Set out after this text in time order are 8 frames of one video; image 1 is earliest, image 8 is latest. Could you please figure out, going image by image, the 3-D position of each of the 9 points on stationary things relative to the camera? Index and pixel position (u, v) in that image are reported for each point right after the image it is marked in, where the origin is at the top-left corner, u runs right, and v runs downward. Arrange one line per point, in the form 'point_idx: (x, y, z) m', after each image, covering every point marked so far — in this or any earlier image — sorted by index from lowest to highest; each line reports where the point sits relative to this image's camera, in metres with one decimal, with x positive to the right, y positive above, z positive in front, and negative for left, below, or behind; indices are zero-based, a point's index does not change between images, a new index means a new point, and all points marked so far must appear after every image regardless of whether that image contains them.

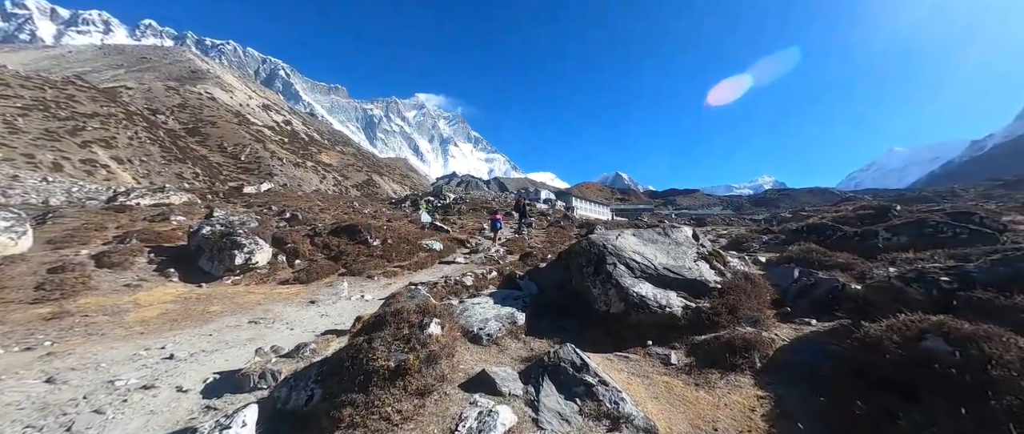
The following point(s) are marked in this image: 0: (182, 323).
0: (-10.9, -3.5, +11.2) m
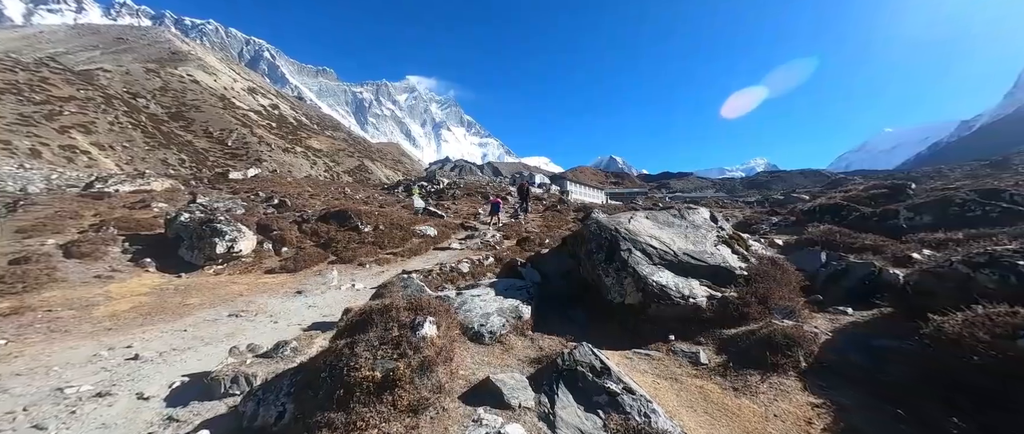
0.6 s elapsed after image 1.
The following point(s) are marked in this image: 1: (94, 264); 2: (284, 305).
0: (-10.9, -3.1, +10.4) m
1: (-17.5, -2.0, +14.2) m
2: (-7.9, -3.0, +11.8) m
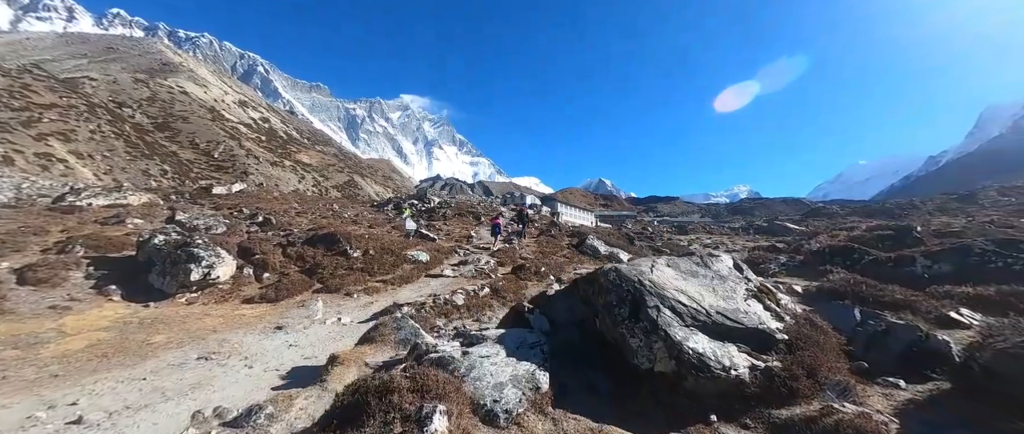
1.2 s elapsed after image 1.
0: (-10.9, -3.9, +9.2) m
1: (-17.5, -2.9, +12.9) m
2: (-7.9, -4.0, +10.7) m
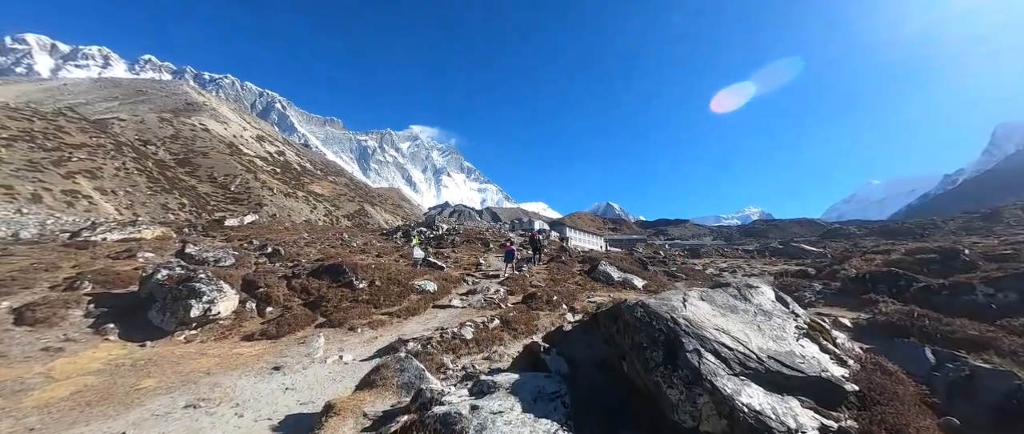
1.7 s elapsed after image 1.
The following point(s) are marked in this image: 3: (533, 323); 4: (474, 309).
0: (-10.5, -4.8, +8.6) m
1: (-17.1, -4.3, +12.5) m
2: (-7.5, -5.0, +10.0) m
3: (+1.0, -5.1, +16.4) m
4: (-2.2, -5.1, +19.0) m
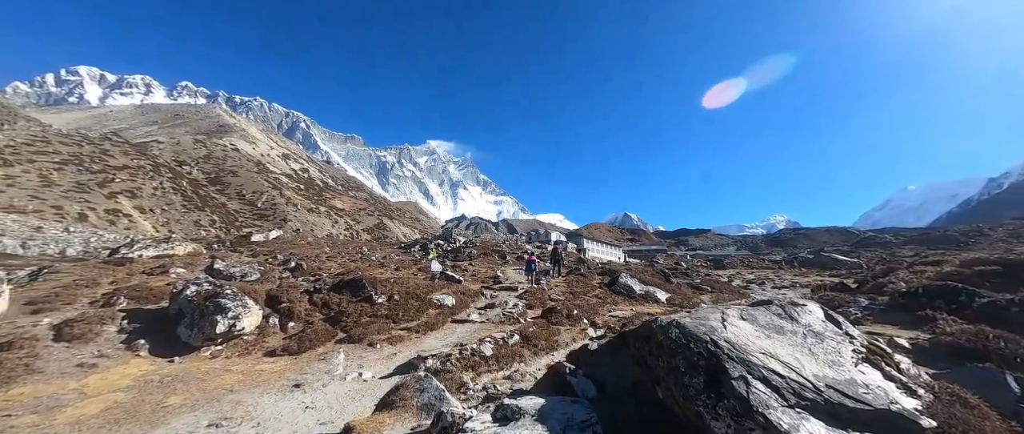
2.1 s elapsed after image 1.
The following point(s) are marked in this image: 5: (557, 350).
0: (-9.9, -5.3, +8.7) m
1: (-16.3, -5.0, +12.9) m
2: (-6.9, -5.5, +9.9) m
3: (+1.9, -5.7, +15.9) m
4: (-1.1, -5.8, +18.7) m
5: (+1.9, -5.8, +14.9) m
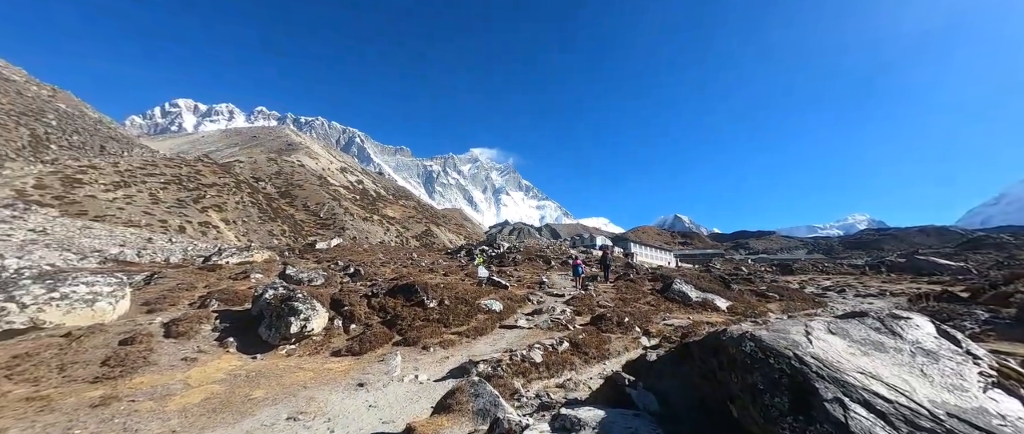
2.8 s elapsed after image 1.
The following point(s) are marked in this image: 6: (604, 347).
0: (-8.4, -5.7, +9.7) m
1: (-14.2, -5.5, +14.8) m
2: (-5.3, -5.8, +10.6) m
3: (+4.2, -5.9, +15.4) m
4: (+1.6, -6.1, +18.5) m
5: (+4.1, -6.0, +14.4) m
6: (+4.2, -5.9, +15.4) m
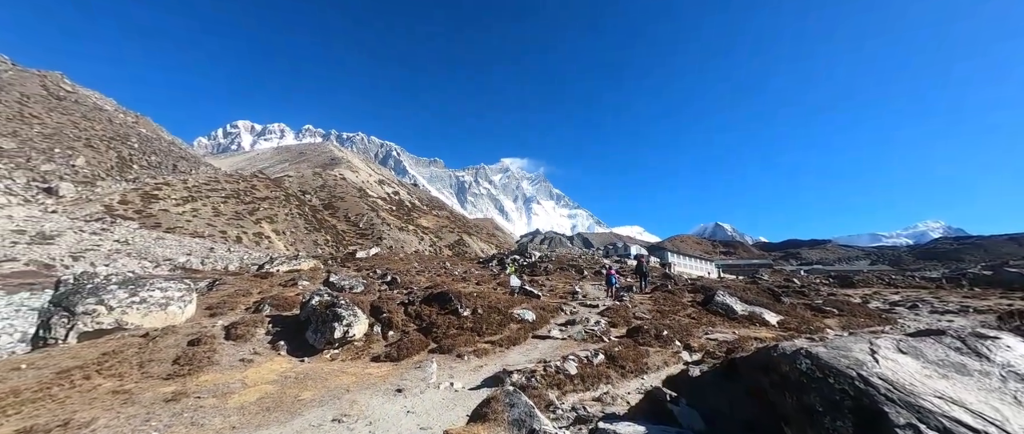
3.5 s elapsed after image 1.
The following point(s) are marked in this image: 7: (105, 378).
0: (-7.4, -6.0, +10.4) m
1: (-12.7, -6.1, +15.9) m
2: (-4.2, -6.1, +10.9) m
3: (+5.7, -6.2, +14.8) m
4: (+3.4, -6.6, +18.2) m
5: (+5.5, -6.4, +13.8) m
6: (+5.7, -6.2, +14.8) m
7: (-15.0, -5.9, +12.5) m
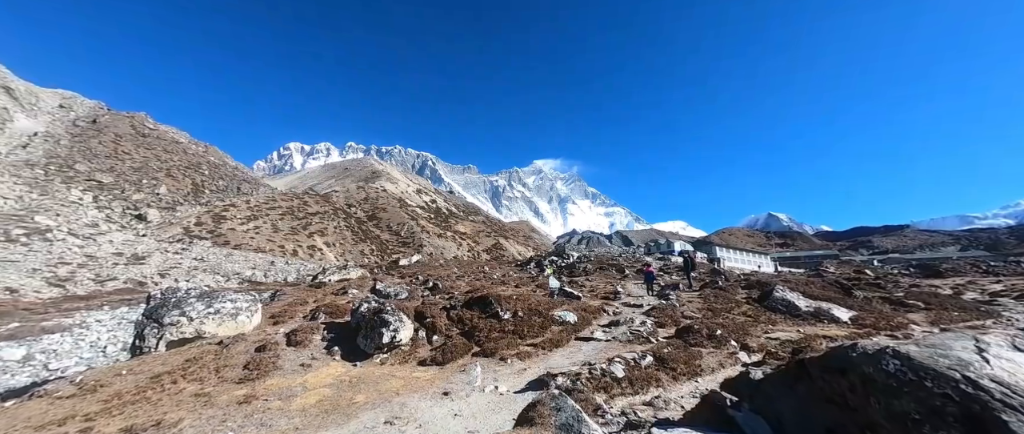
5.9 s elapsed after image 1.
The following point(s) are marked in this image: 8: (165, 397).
0: (-5.9, -6.4, +10.9) m
1: (-10.6, -6.8, +17.0) m
2: (-2.7, -6.3, +11.1) m
3: (+7.6, -5.9, +14.0) m
4: (+5.6, -6.5, +17.5) m
5: (+7.3, -6.1, +13.0) m
6: (+7.6, -6.0, +13.9) m
7: (-13.3, -6.7, +13.9) m
8: (-12.9, -6.7, +12.6) m
